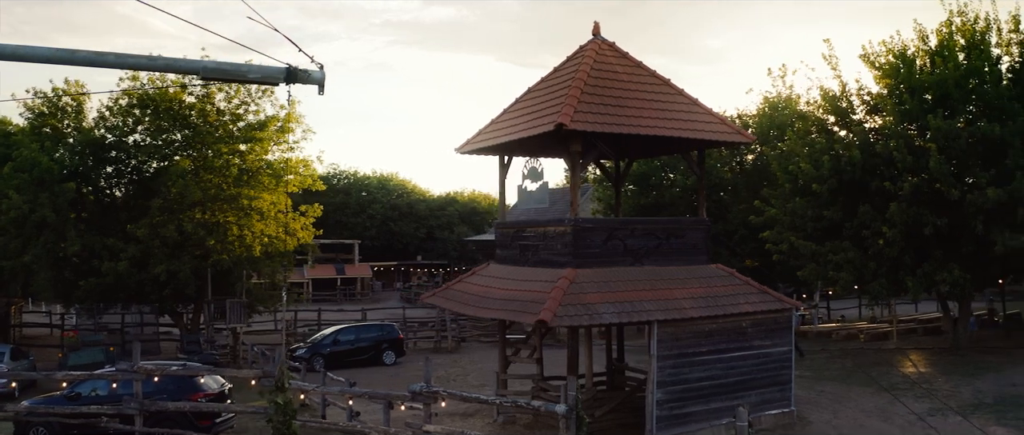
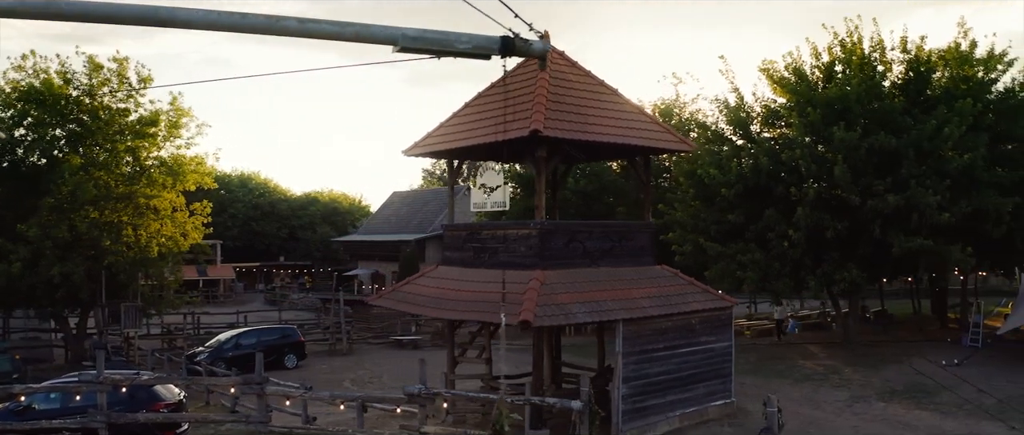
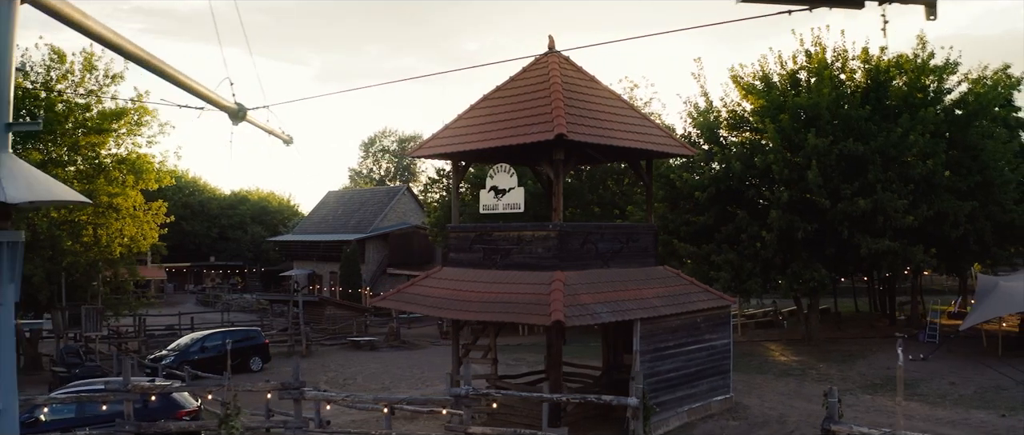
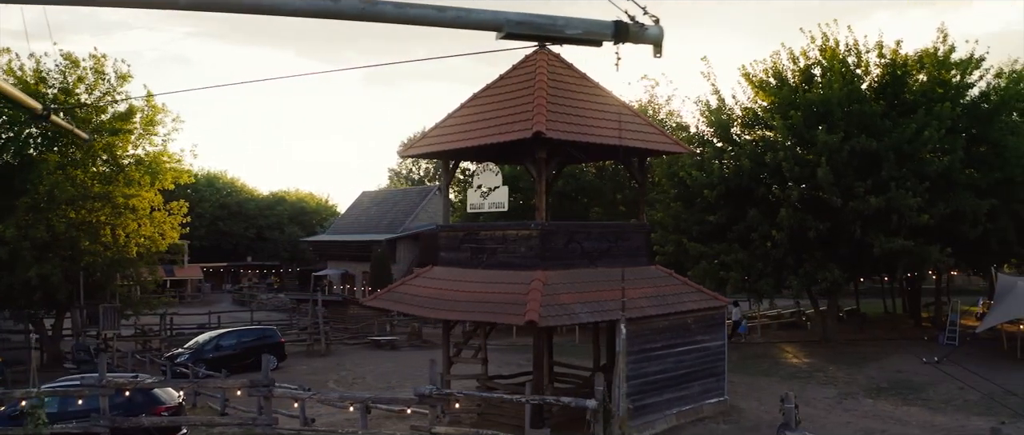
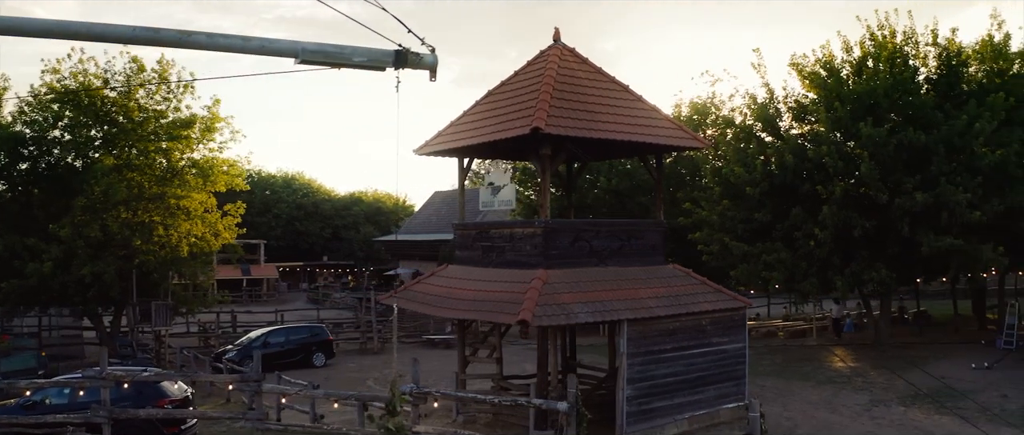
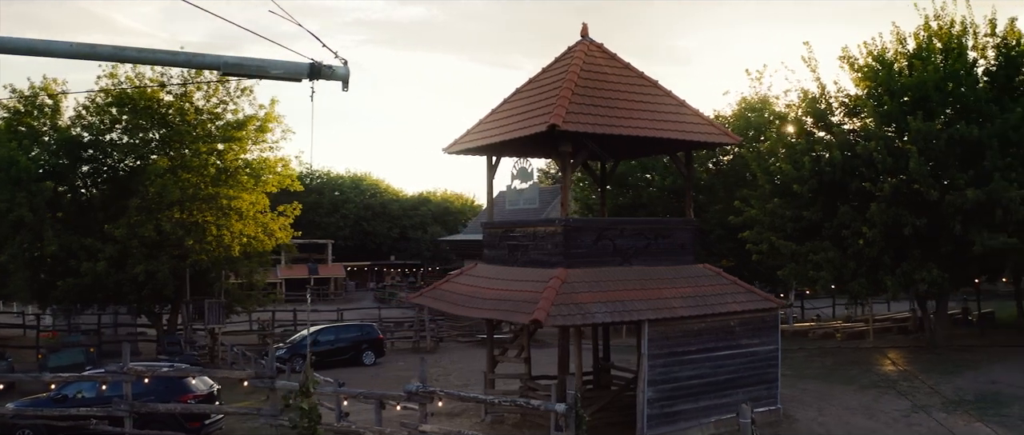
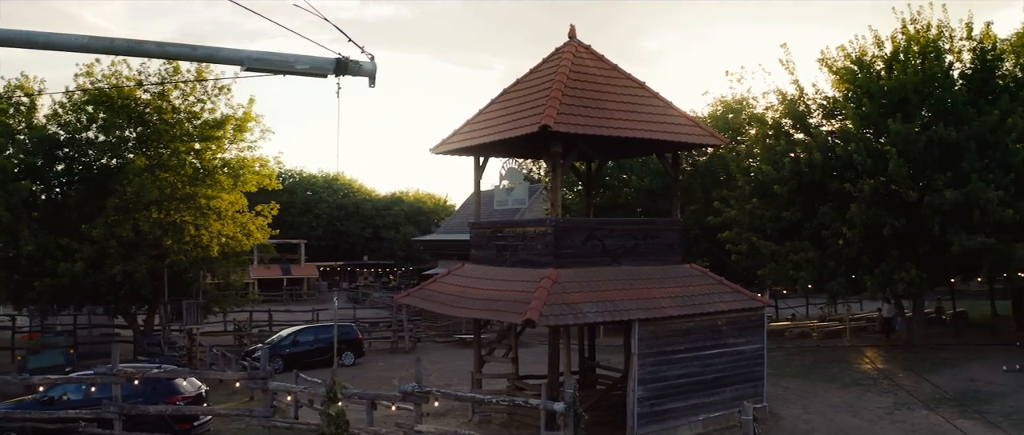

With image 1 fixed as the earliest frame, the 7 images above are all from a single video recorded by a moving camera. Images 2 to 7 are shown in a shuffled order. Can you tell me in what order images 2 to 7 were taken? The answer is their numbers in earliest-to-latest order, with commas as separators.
6, 7, 5, 2, 4, 3
